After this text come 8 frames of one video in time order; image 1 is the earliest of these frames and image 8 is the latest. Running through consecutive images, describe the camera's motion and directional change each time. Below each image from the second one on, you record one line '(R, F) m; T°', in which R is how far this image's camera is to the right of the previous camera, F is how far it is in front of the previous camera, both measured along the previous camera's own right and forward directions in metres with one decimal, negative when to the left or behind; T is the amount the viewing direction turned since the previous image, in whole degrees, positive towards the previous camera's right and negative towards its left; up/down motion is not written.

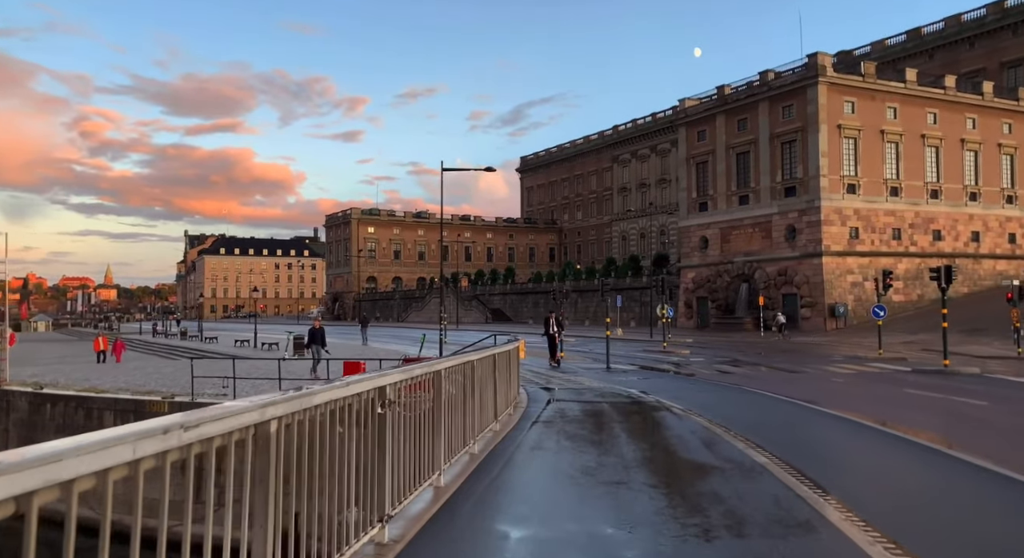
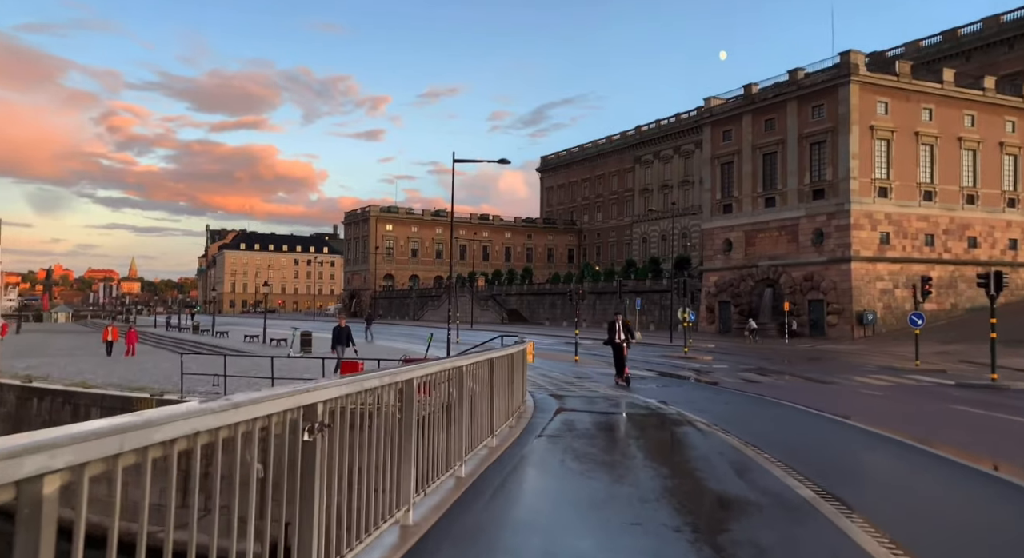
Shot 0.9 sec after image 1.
(+0.2, +1.3) m; -2°
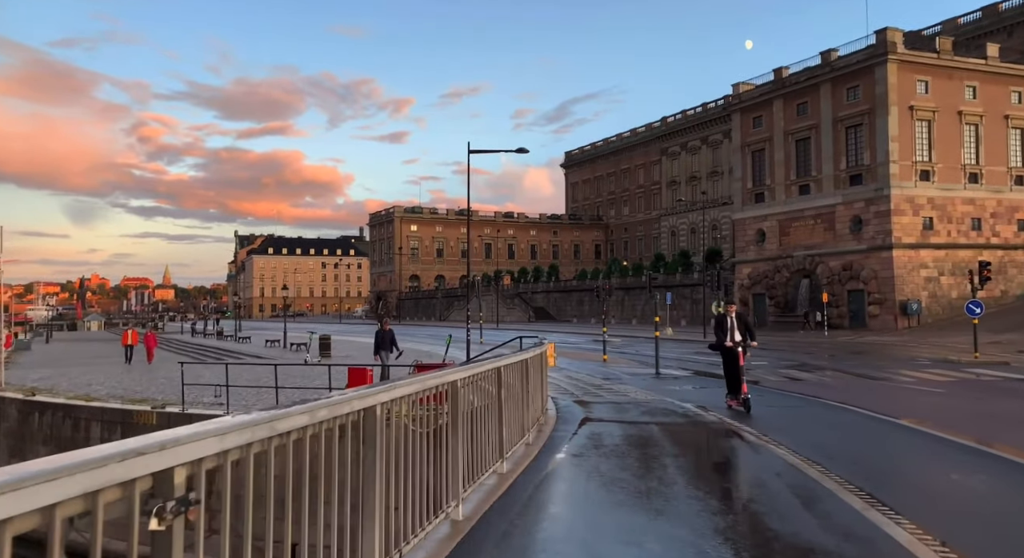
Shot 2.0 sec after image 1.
(+0.1, +1.4) m; -2°
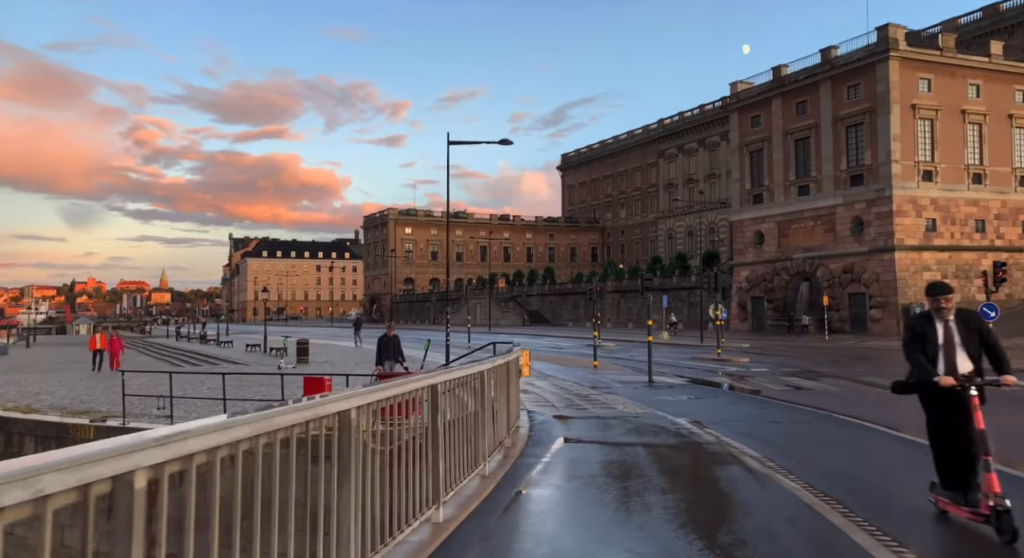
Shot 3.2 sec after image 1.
(+0.4, +1.5) m; 0°
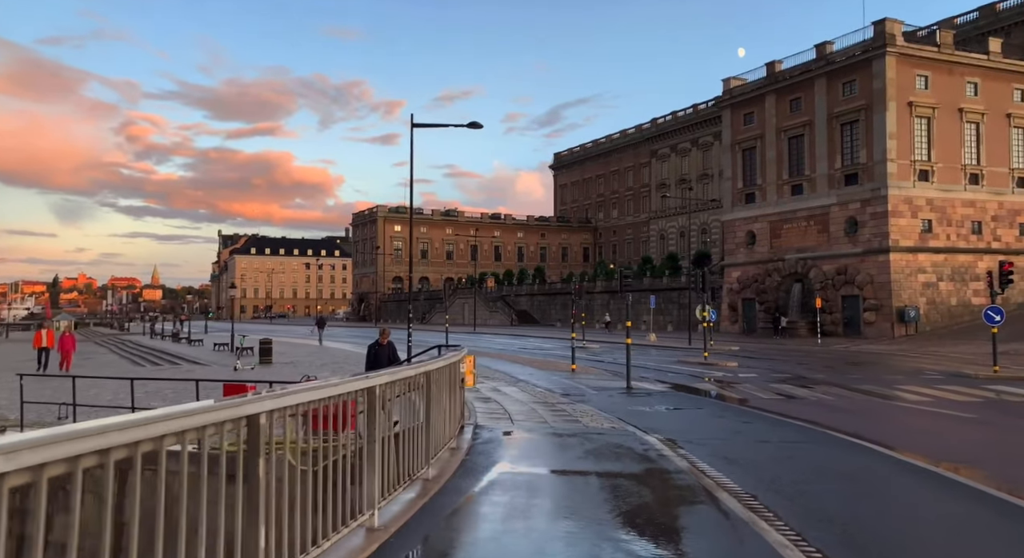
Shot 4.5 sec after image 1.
(+0.7, +1.6) m; +1°
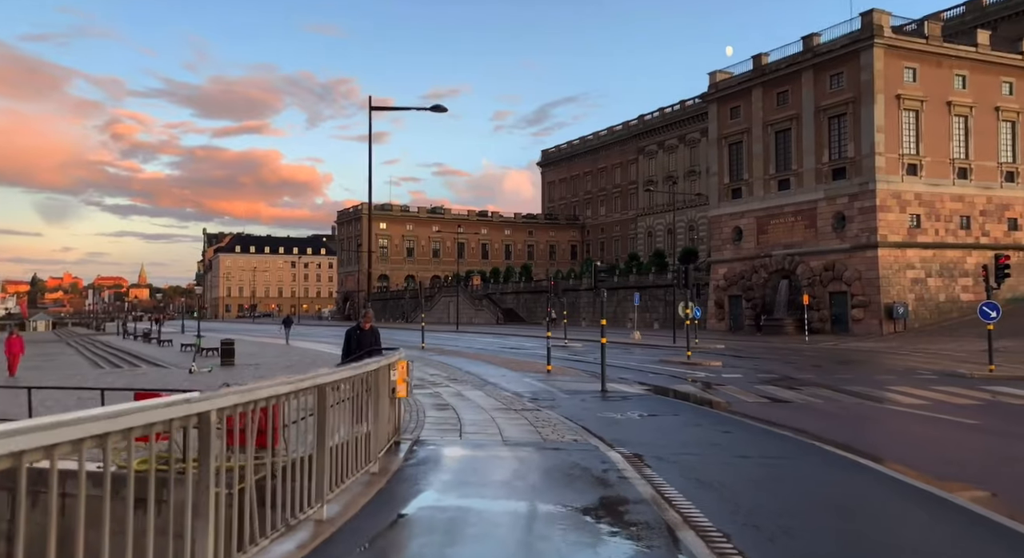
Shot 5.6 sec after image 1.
(+0.6, +1.2) m; +1°
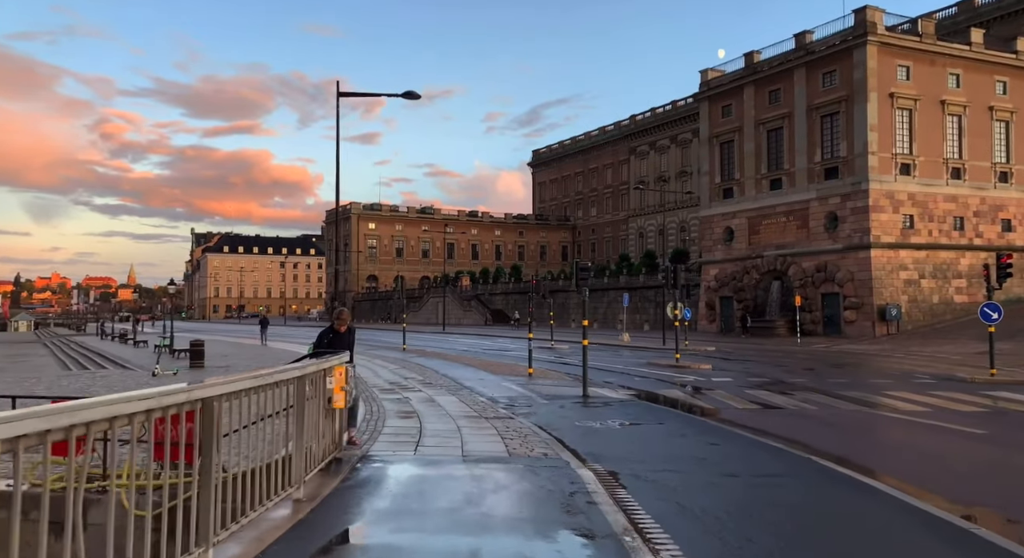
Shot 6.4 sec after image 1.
(+0.3, +1.0) m; +1°
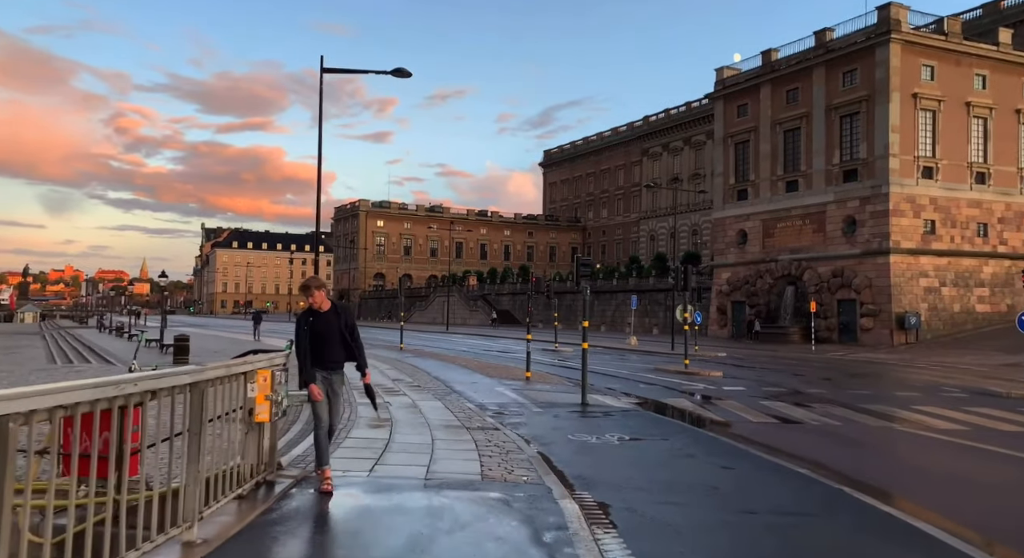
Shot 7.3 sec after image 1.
(+0.3, +1.4) m; -1°
